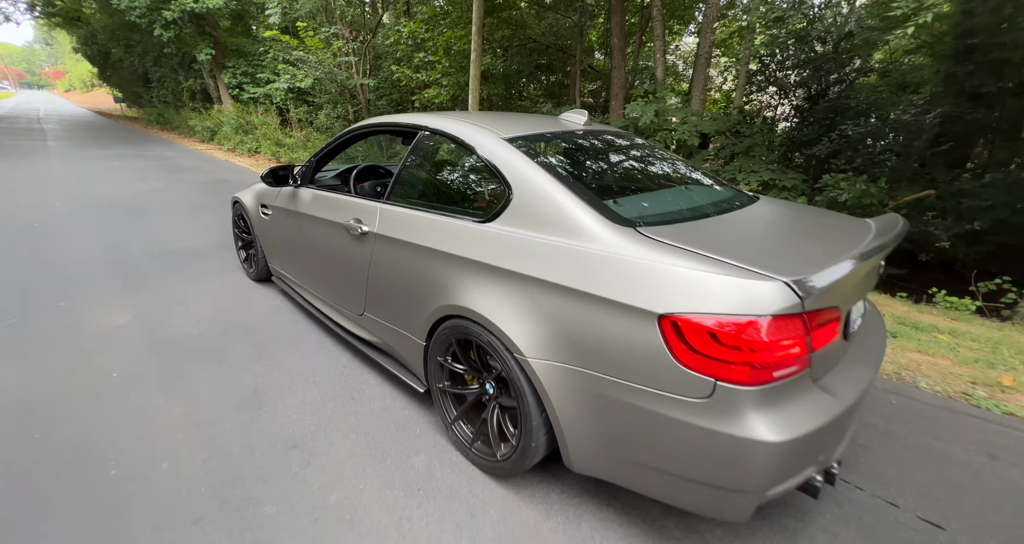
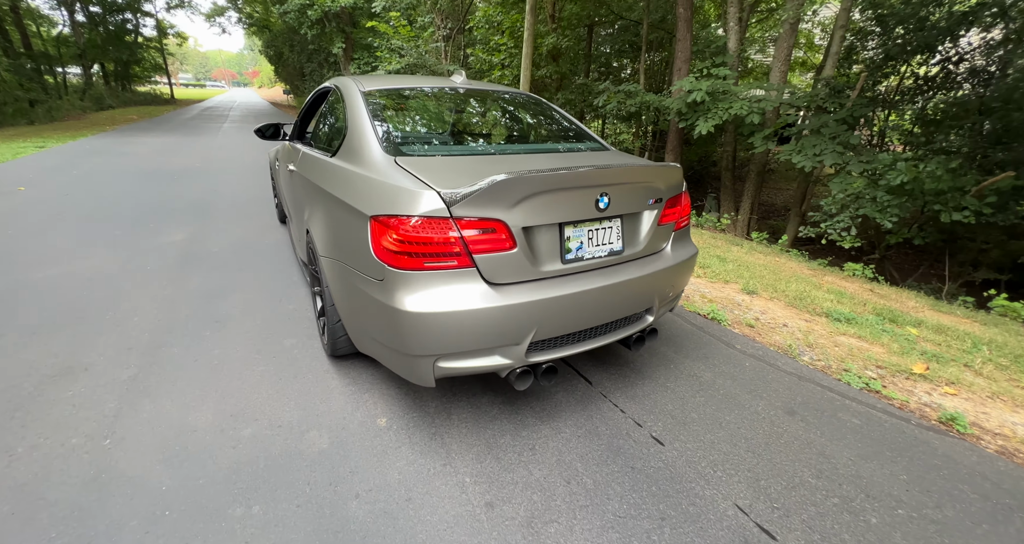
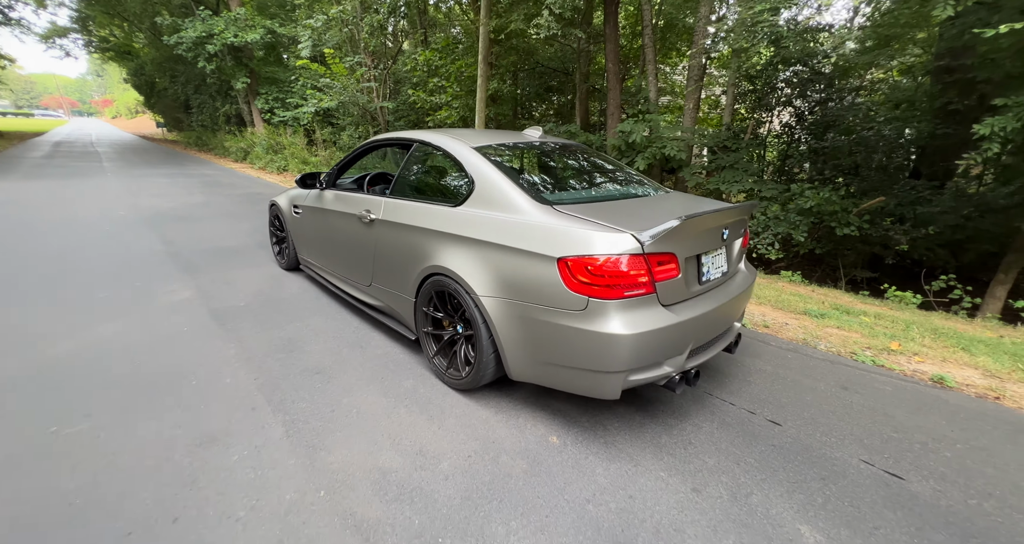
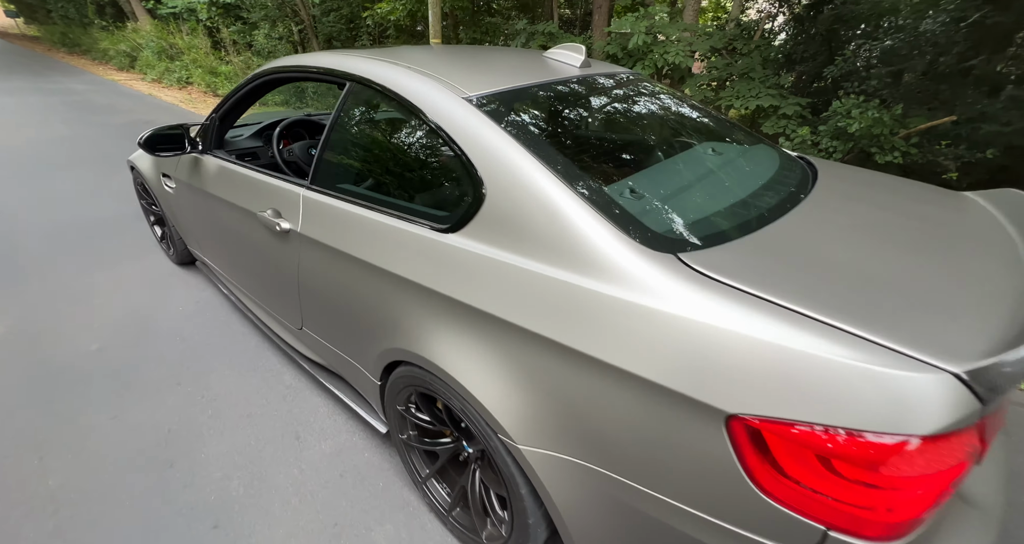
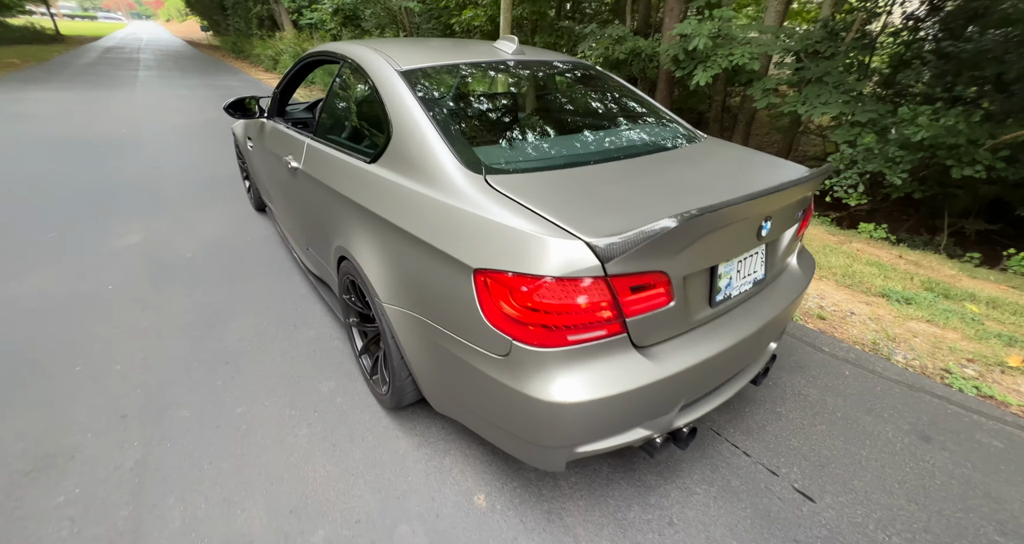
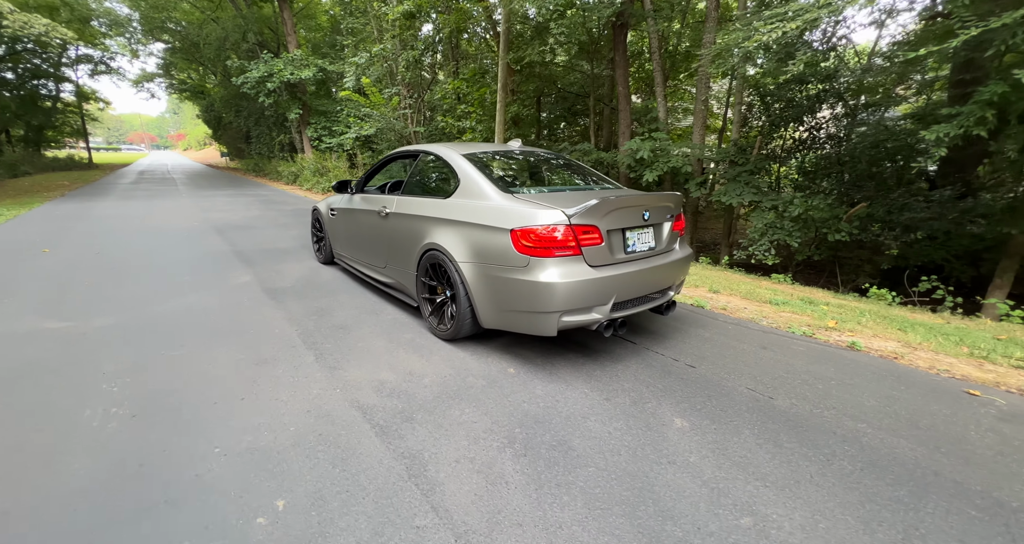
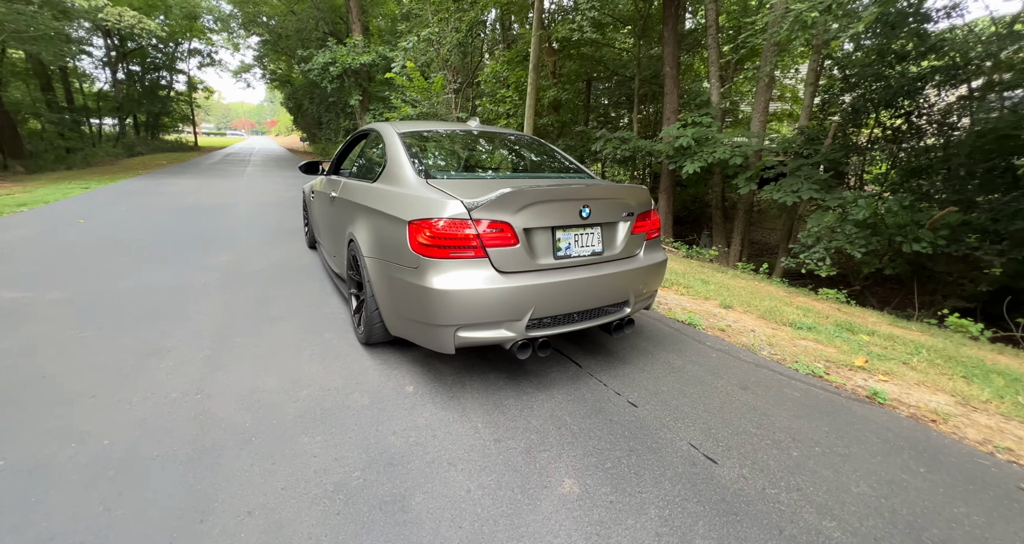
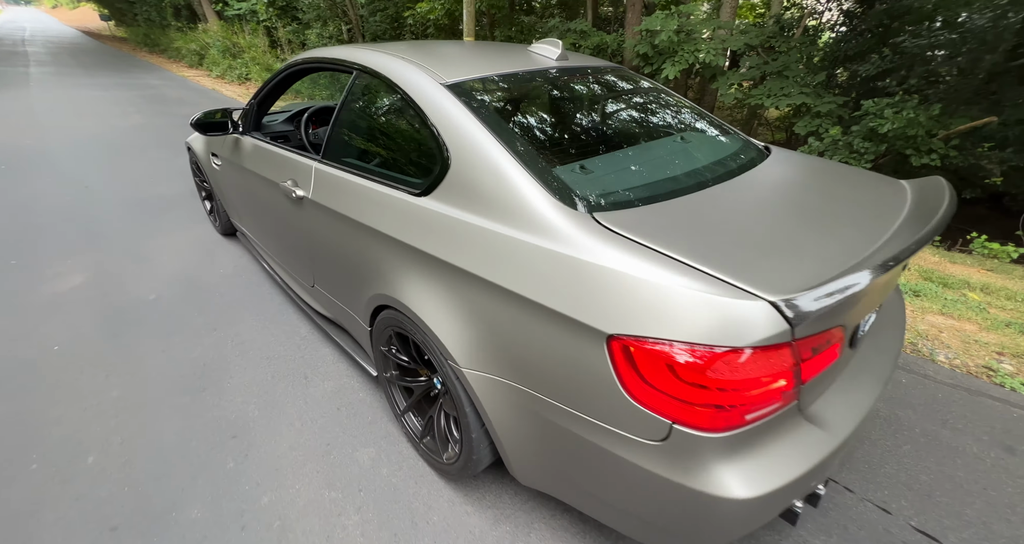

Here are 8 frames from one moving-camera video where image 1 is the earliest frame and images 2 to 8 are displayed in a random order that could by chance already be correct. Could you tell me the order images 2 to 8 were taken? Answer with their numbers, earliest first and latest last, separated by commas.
3, 6, 7, 2, 5, 8, 4
